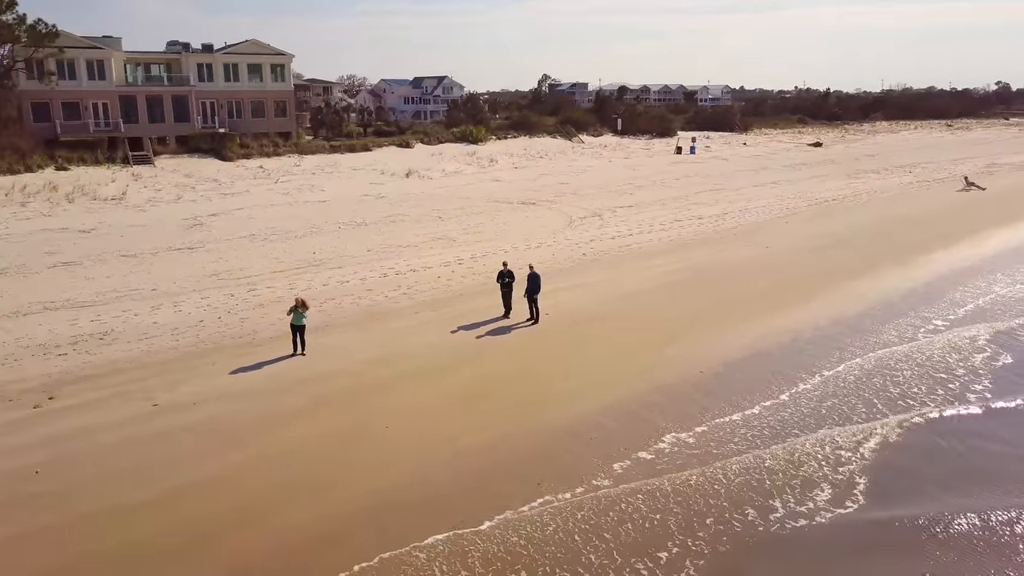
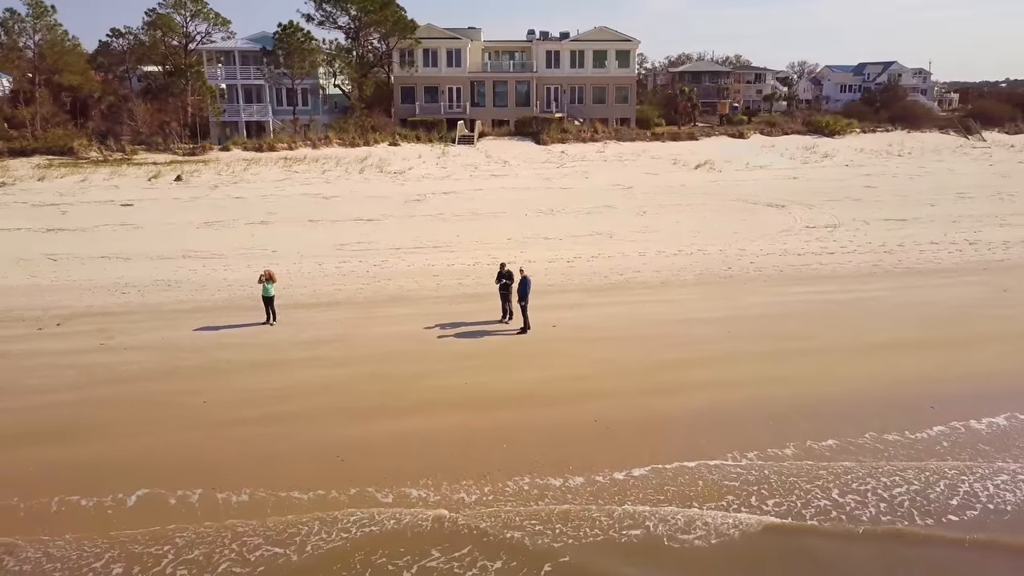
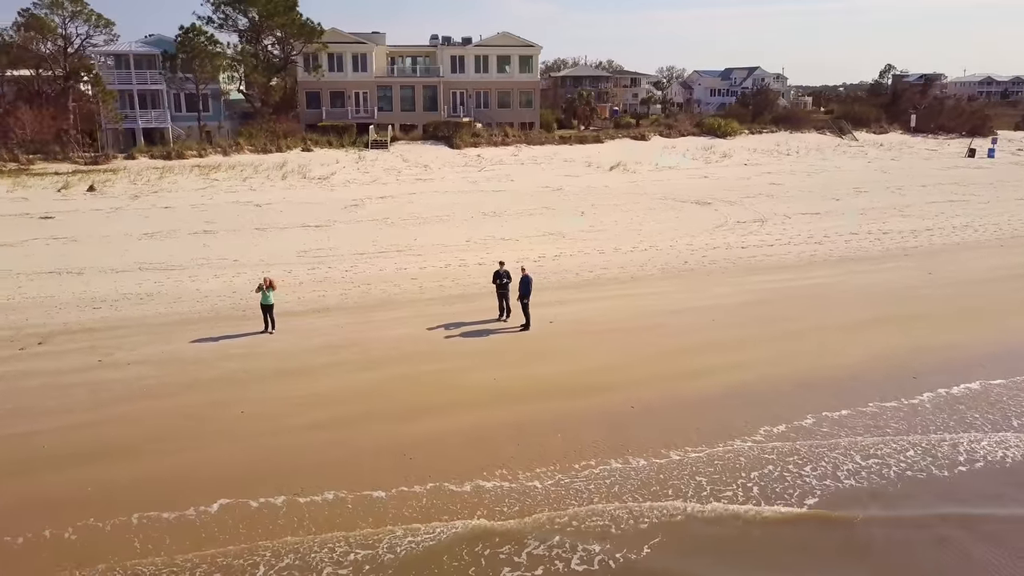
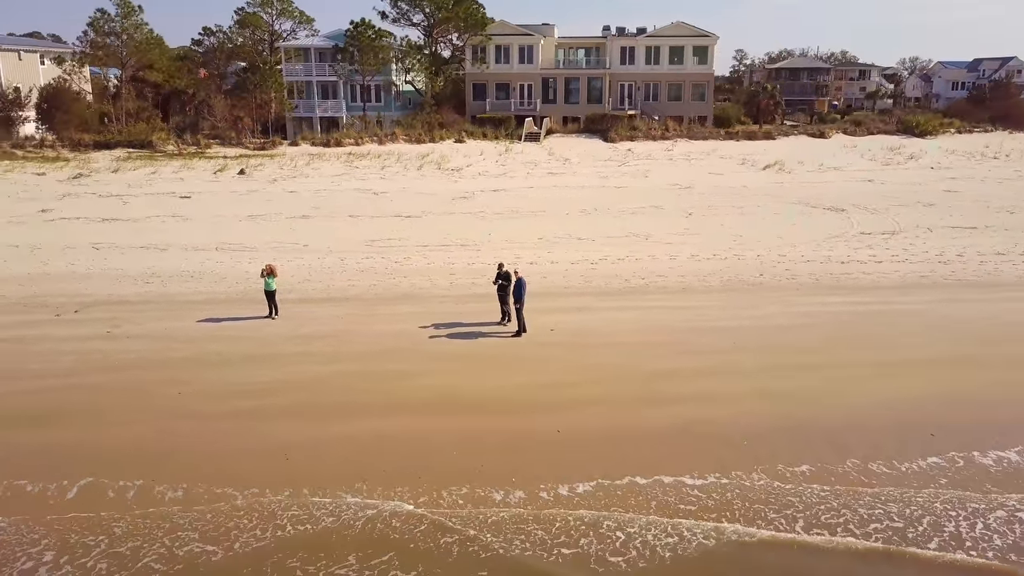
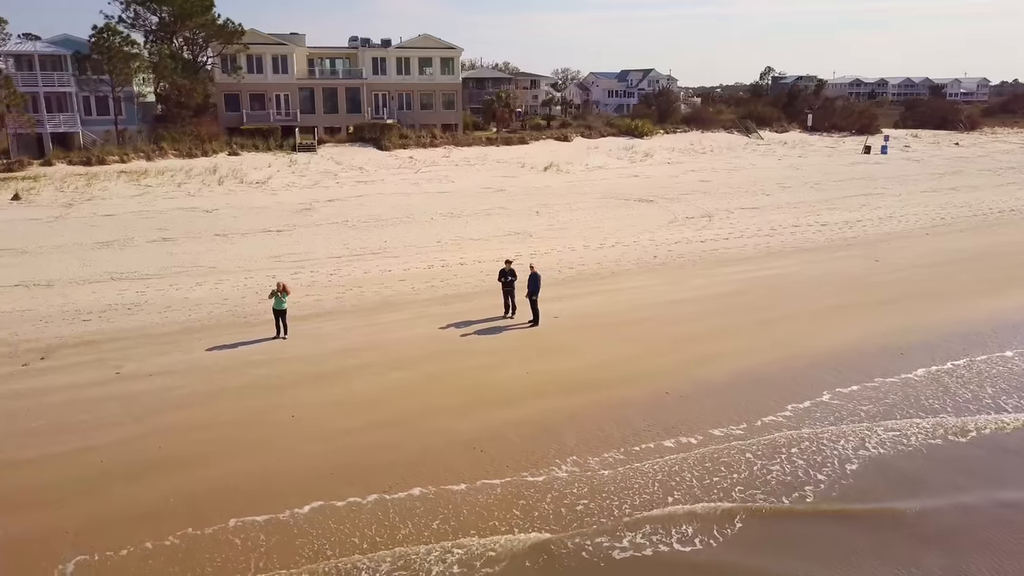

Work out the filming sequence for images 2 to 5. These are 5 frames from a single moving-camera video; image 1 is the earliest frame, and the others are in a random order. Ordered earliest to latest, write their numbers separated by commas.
5, 3, 2, 4
